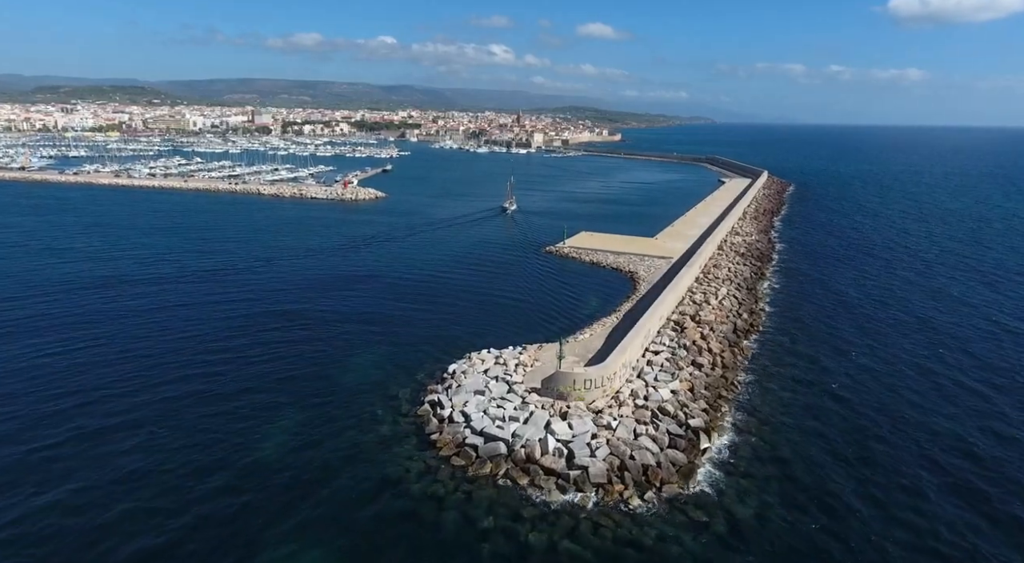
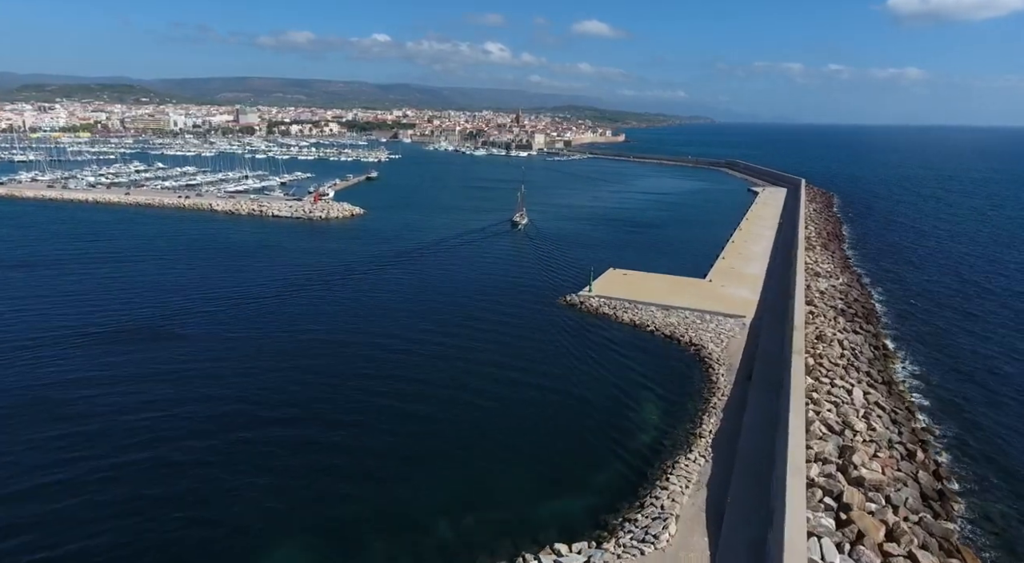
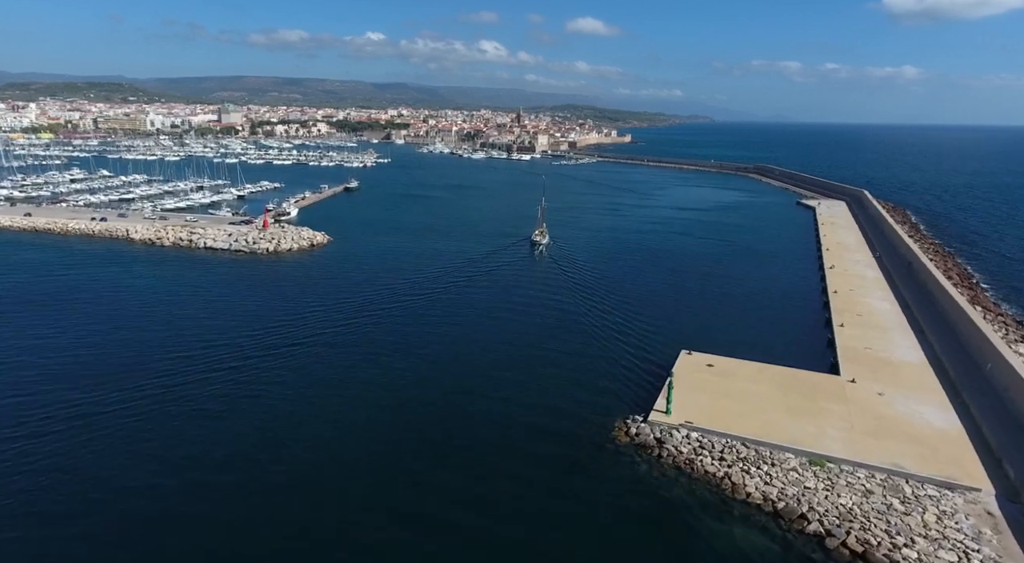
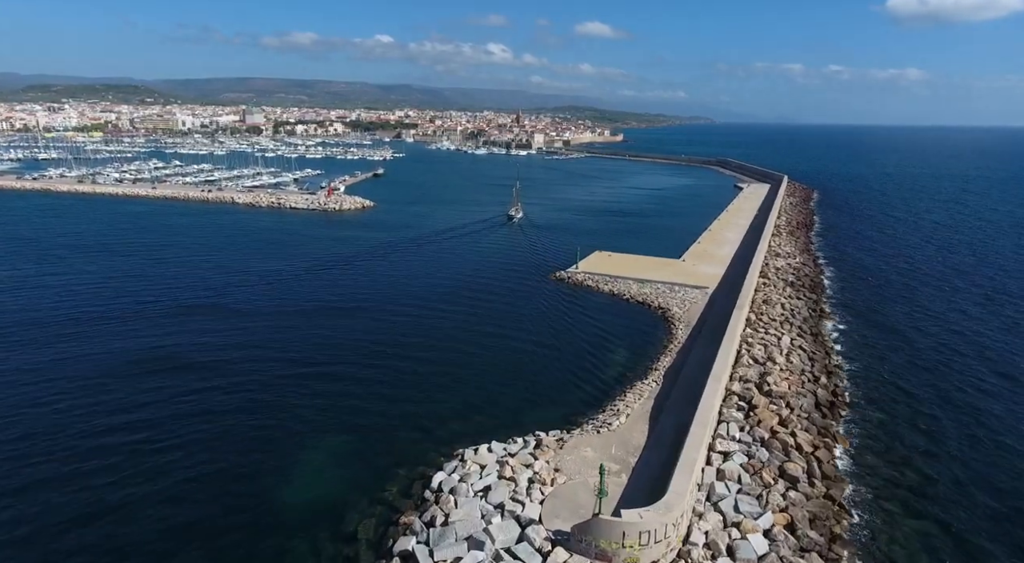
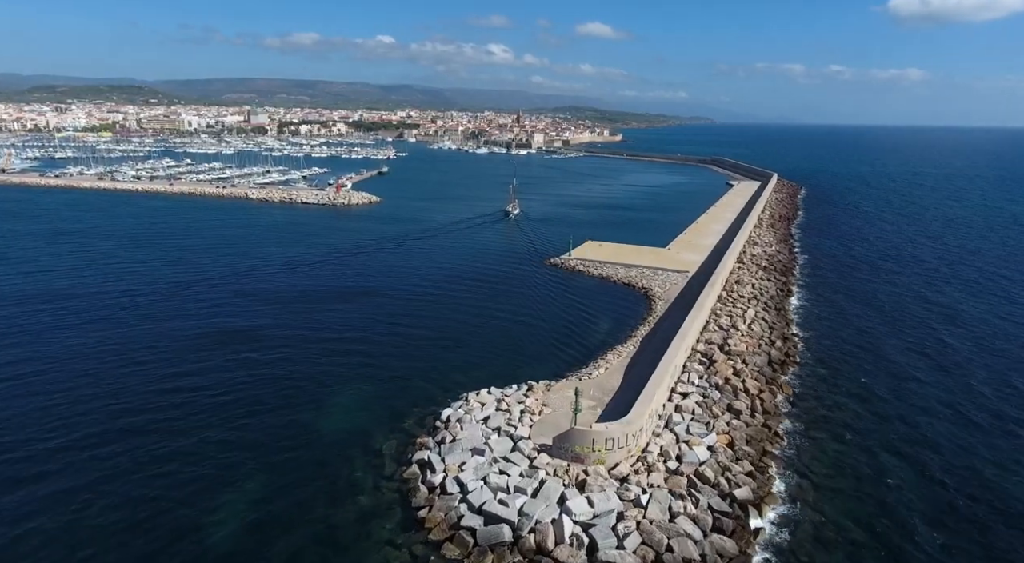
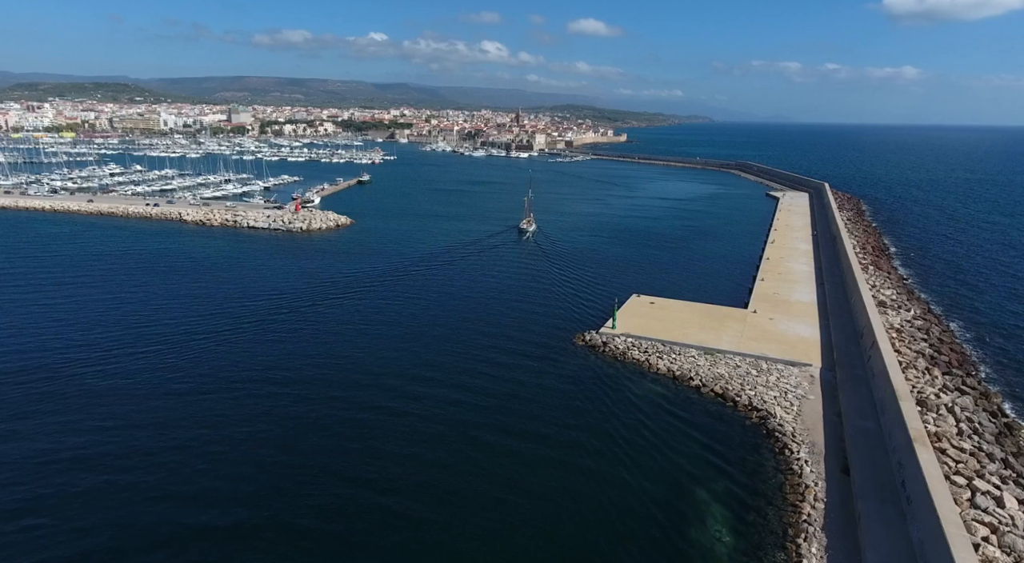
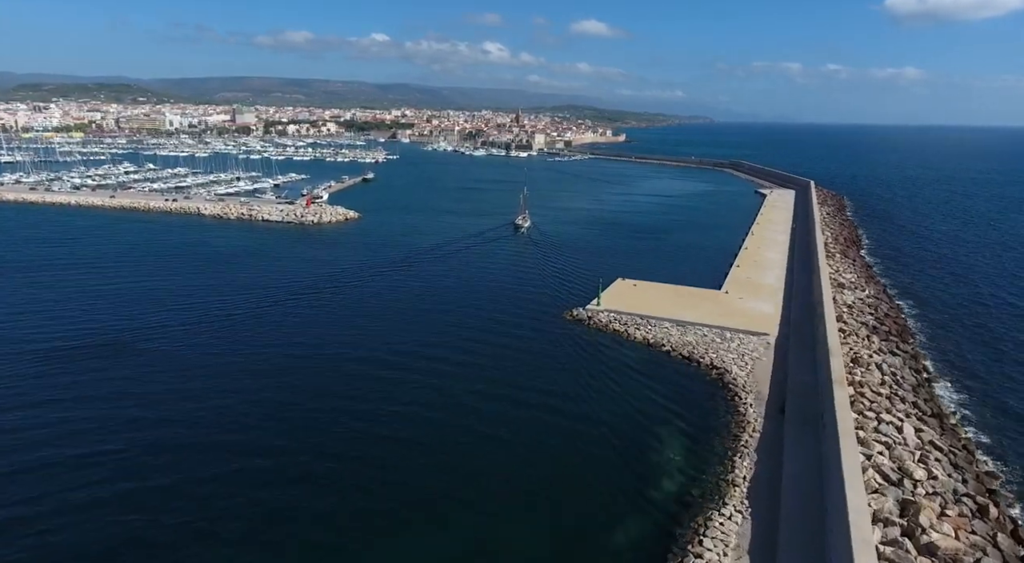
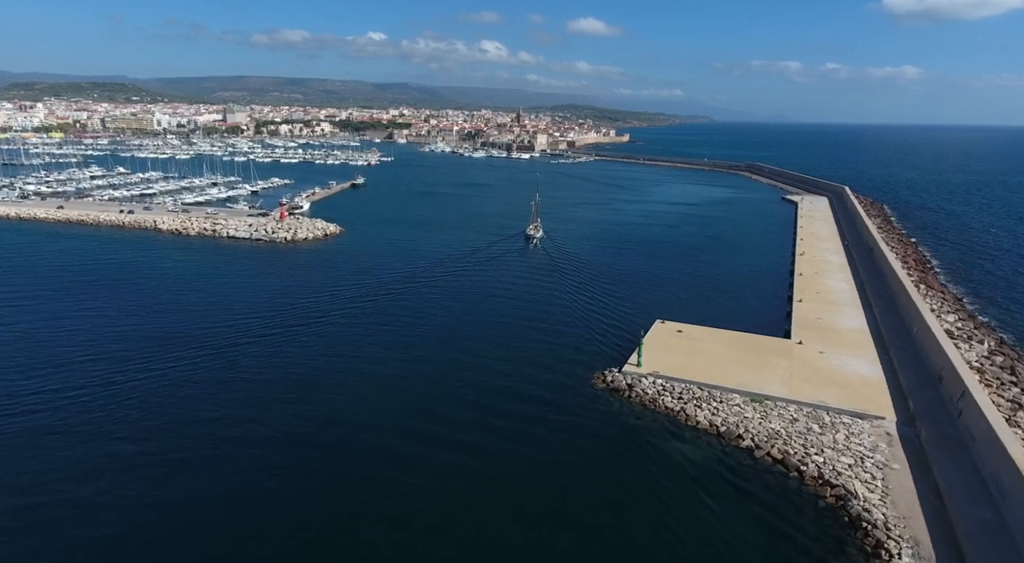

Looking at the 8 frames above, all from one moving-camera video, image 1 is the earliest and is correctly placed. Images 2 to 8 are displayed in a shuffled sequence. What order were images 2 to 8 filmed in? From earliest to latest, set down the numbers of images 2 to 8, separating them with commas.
5, 4, 2, 7, 6, 8, 3
